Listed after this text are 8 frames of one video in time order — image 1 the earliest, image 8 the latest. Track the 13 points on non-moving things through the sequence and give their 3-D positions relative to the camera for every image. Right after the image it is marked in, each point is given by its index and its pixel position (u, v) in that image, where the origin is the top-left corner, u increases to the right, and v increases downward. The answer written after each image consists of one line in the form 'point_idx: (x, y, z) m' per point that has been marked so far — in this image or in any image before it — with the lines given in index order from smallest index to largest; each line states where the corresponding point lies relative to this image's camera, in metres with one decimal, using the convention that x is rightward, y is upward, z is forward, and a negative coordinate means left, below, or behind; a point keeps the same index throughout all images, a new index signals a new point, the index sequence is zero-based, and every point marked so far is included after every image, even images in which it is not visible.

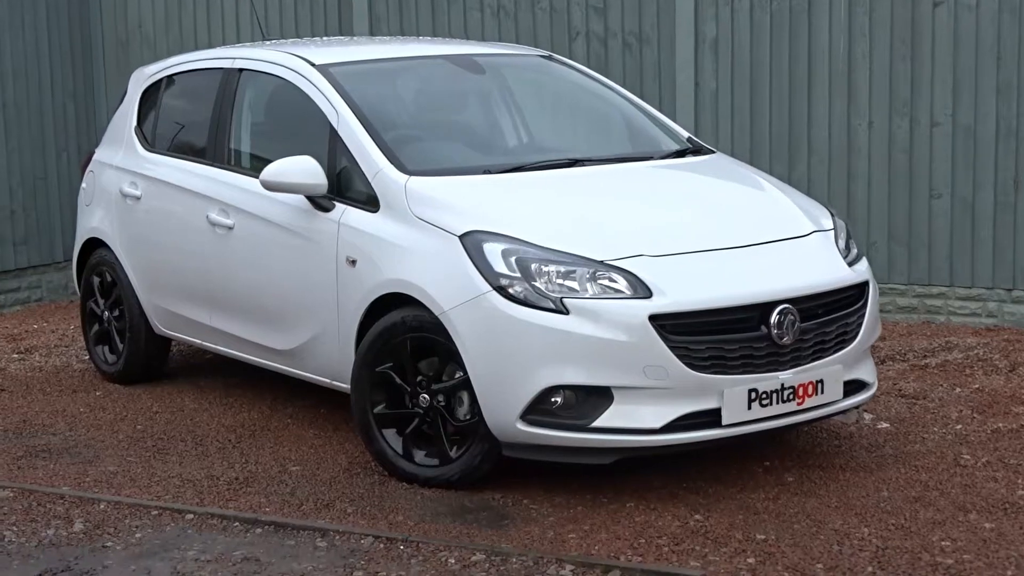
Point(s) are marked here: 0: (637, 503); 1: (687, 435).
0: (+0.3, -0.6, +4.5) m
1: (+0.5, -0.4, +4.3) m
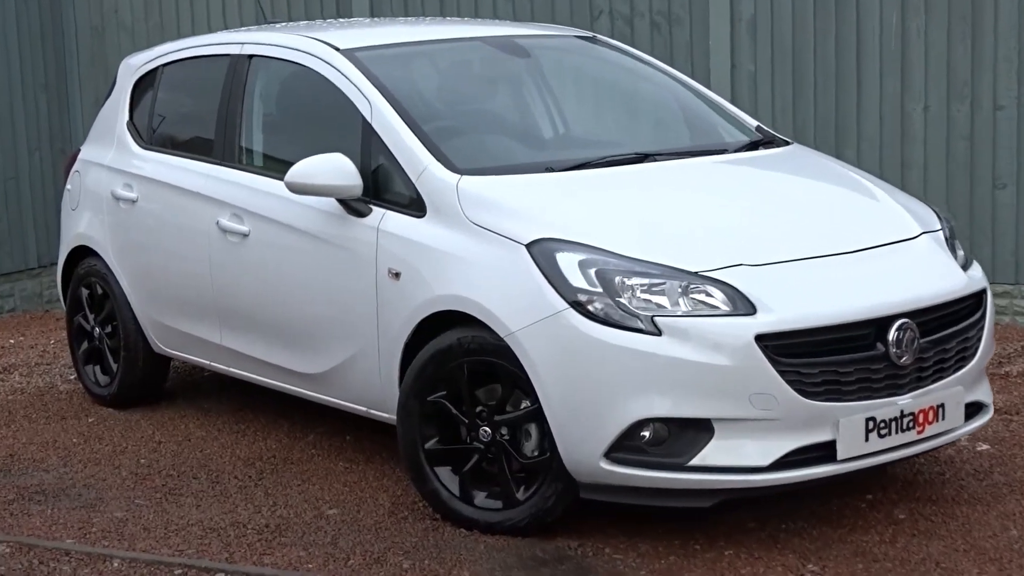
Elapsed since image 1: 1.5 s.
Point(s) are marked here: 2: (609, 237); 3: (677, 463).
0: (+0.5, -0.6, +3.9) m
1: (+0.6, -0.4, +3.8) m
2: (+0.2, +0.1, +3.9) m
3: (+0.4, -0.4, +3.7) m
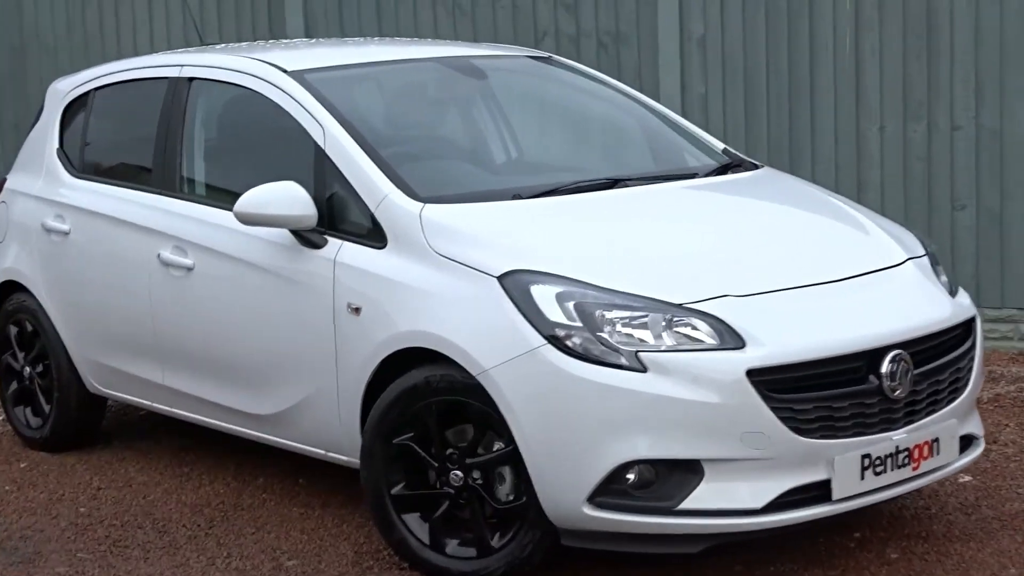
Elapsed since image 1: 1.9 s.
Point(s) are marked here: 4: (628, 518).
0: (+0.5, -0.7, +3.7) m
1: (+0.6, -0.5, +3.5) m
2: (+0.2, 0.0, +3.7) m
3: (+0.3, -0.5, +3.5) m
4: (+0.3, -0.5, +3.5) m
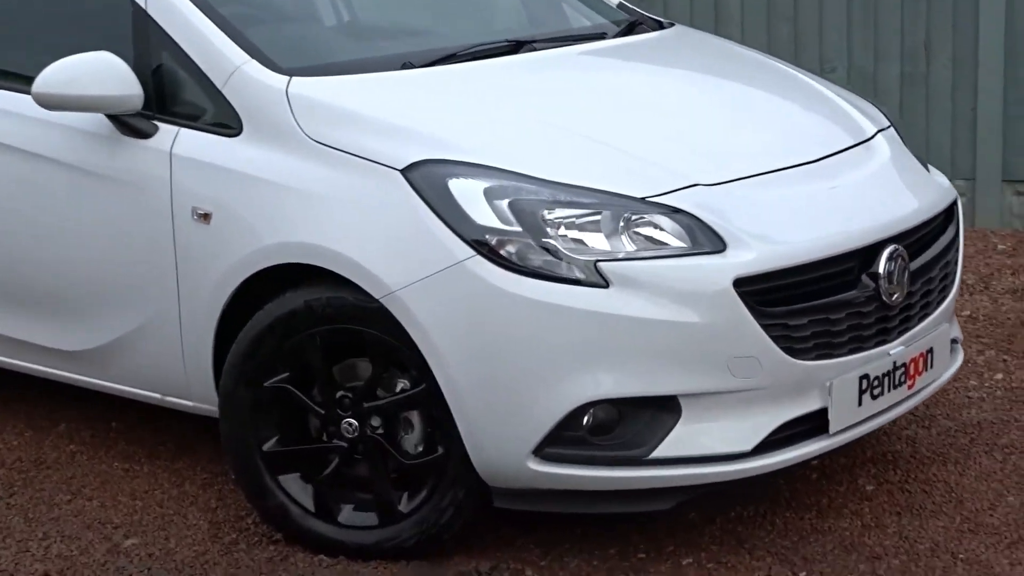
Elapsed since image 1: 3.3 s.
0: (+0.3, -0.5, +3.0) m
1: (+0.5, -0.3, +2.9) m
2: (0.0, +0.2, +2.9) m
3: (+0.2, -0.3, +2.8) m
4: (+0.1, -0.3, +2.8) m
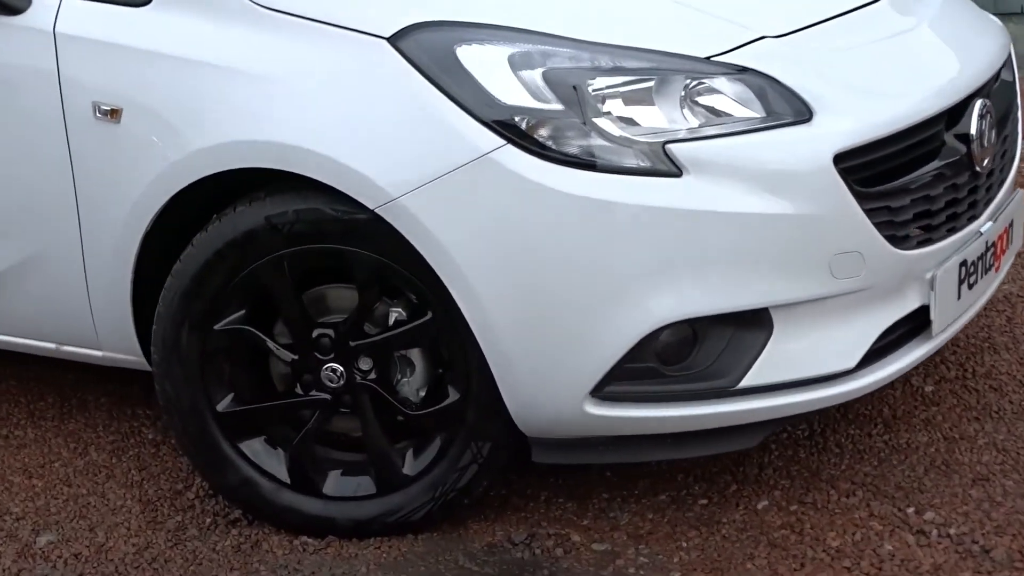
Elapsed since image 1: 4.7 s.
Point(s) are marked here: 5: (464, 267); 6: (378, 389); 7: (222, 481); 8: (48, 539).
0: (+0.4, -0.3, +2.4) m
1: (+0.5, -0.1, +2.3) m
2: (0.0, +0.4, +2.2) m
3: (+0.3, -0.1, +2.2) m
4: (+0.2, -0.2, +2.2) m
5: (-0.1, 0.0, +2.2) m
6: (-0.2, -0.1, +2.3) m
7: (-0.4, -0.3, +2.4) m
8: (-0.7, -0.4, +2.5) m
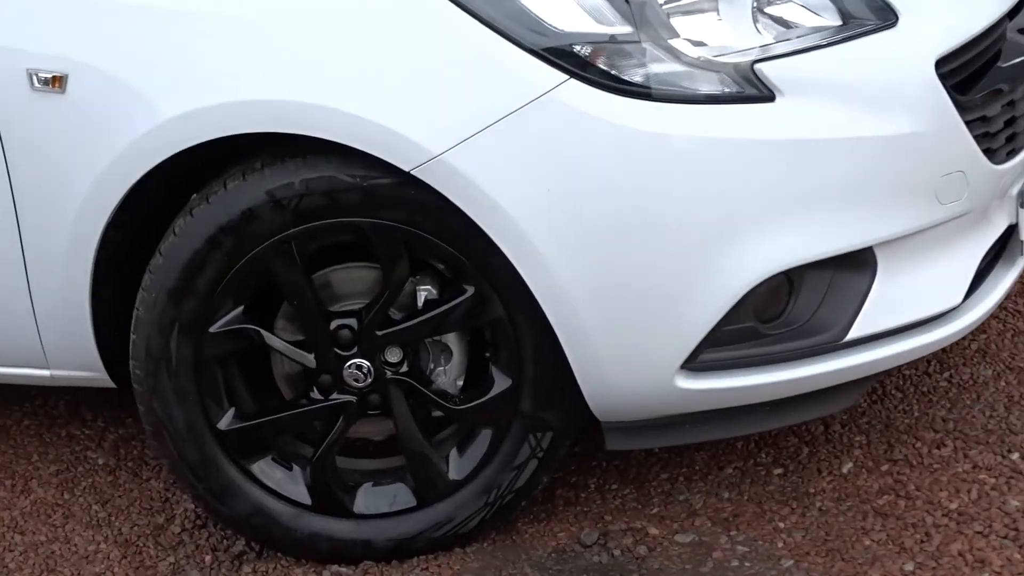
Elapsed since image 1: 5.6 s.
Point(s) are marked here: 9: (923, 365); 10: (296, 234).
0: (+0.4, -0.2, +2.1) m
1: (+0.6, 0.0, +2.0) m
2: (+0.1, +0.4, +1.9) m
3: (+0.3, -0.1, +1.9) m
4: (+0.3, -0.1, +1.9) m
5: (0.0, +0.1, +1.8) m
6: (-0.1, -0.1, +2.0) m
7: (-0.3, -0.3, +2.0) m
8: (-0.6, -0.4, +2.0) m
9: (+0.6, -0.1, +2.4) m
10: (-0.2, +0.1, +1.9) m
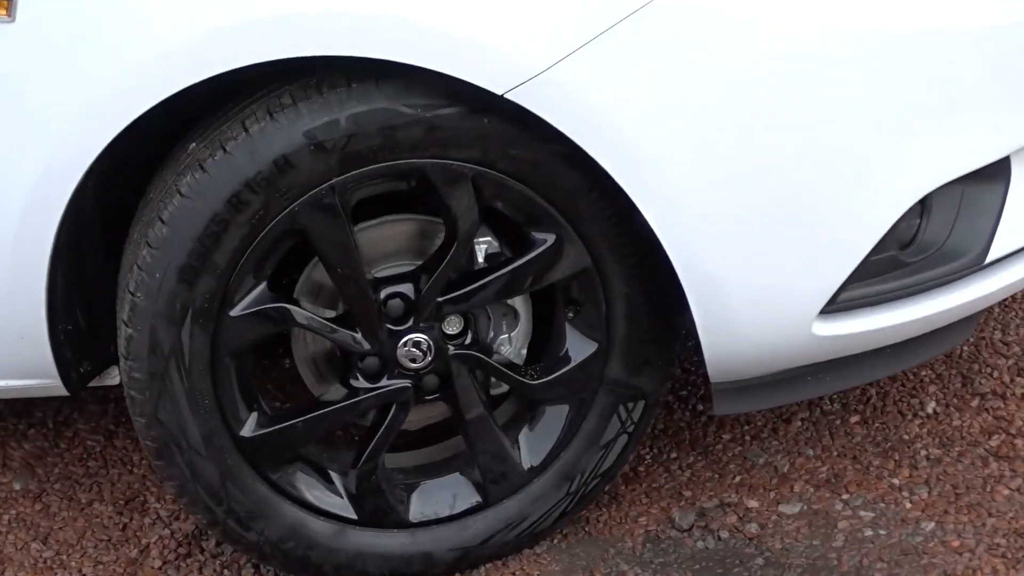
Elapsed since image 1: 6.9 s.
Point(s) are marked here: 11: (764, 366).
0: (+0.5, -0.1, +1.9) m
1: (+0.6, +0.1, +1.8) m
2: (+0.1, +0.5, +1.5) m
3: (+0.4, 0.0, +1.6) m
4: (+0.4, 0.0, +1.6) m
5: (+0.1, +0.1, +1.5) m
6: (0.0, -0.1, +1.6) m
7: (-0.3, -0.2, +1.6) m
8: (-0.5, -0.4, +1.6) m
9: (+0.6, 0.0, +2.2) m
10: (-0.2, +0.1, +1.5) m
11: (+0.2, -0.1, +1.6) m
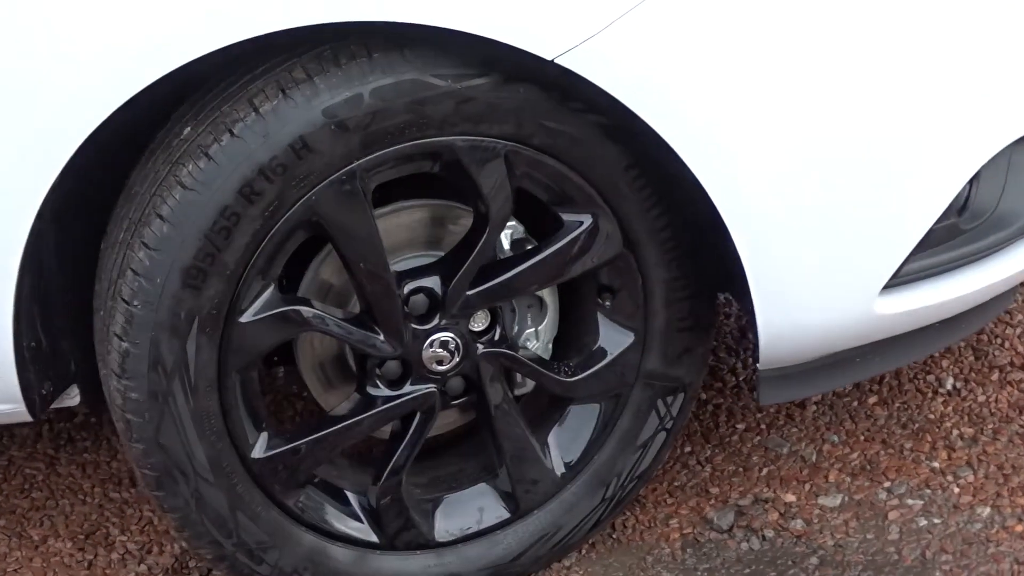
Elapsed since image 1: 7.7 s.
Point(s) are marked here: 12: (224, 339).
0: (+0.5, -0.1, +1.8) m
1: (+0.6, +0.1, +1.7) m
2: (+0.1, +0.5, +1.4) m
3: (+0.4, 0.0, +1.5) m
4: (+0.4, 0.0, +1.5) m
5: (+0.1, +0.1, +1.3) m
6: (0.0, -0.1, +1.4) m
7: (-0.2, -0.2, +1.4) m
8: (-0.5, -0.4, +1.4) m
9: (+0.5, 0.0, +2.1) m
10: (-0.1, +0.1, +1.3) m
11: (+0.3, -0.1, +1.5) m
12: (-0.2, 0.0, +1.3) m
